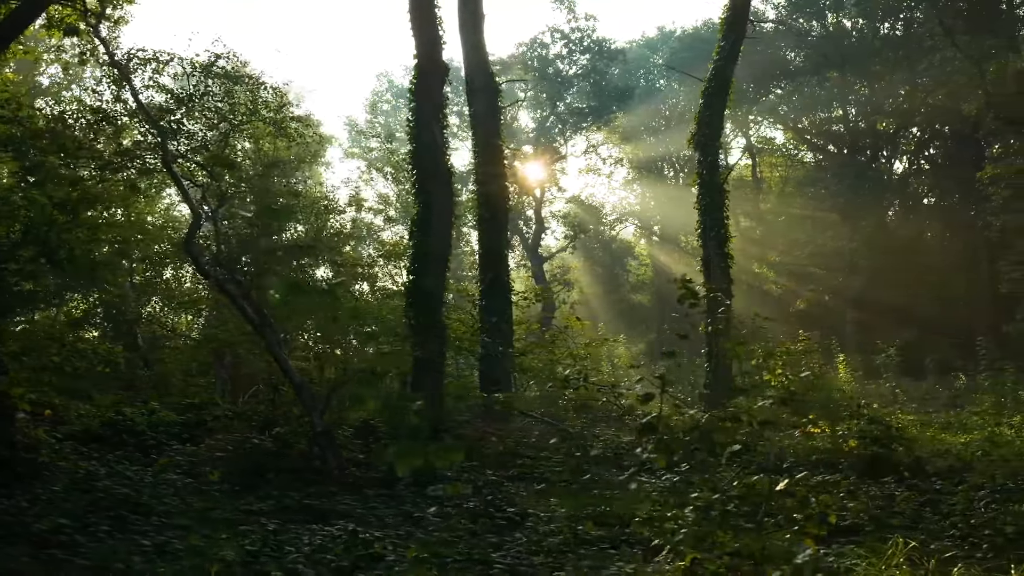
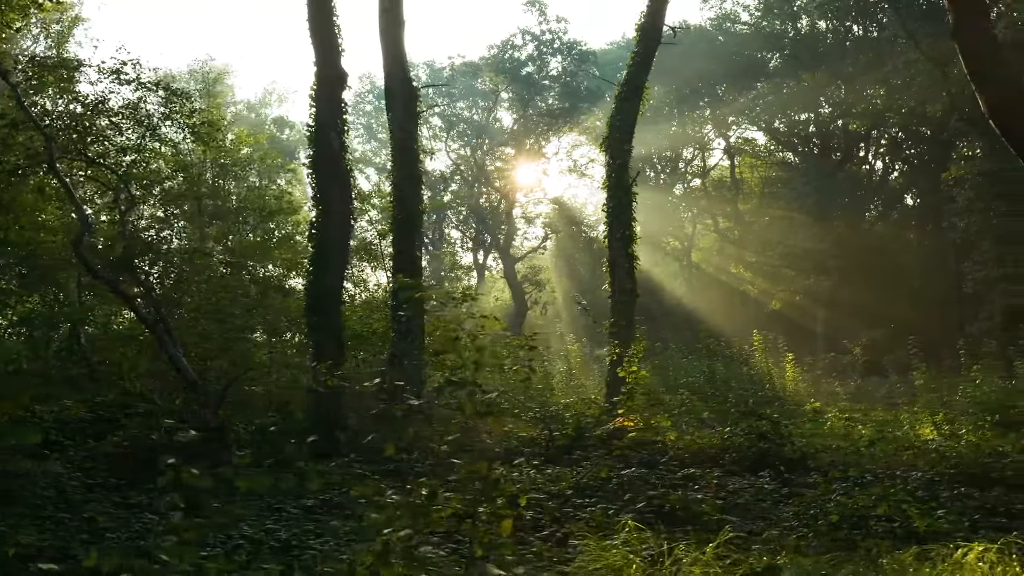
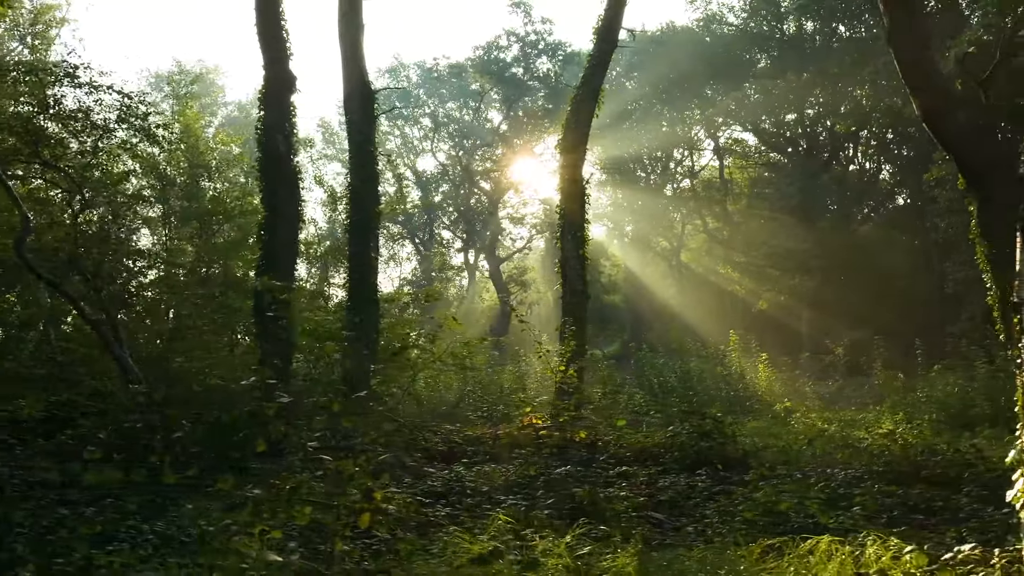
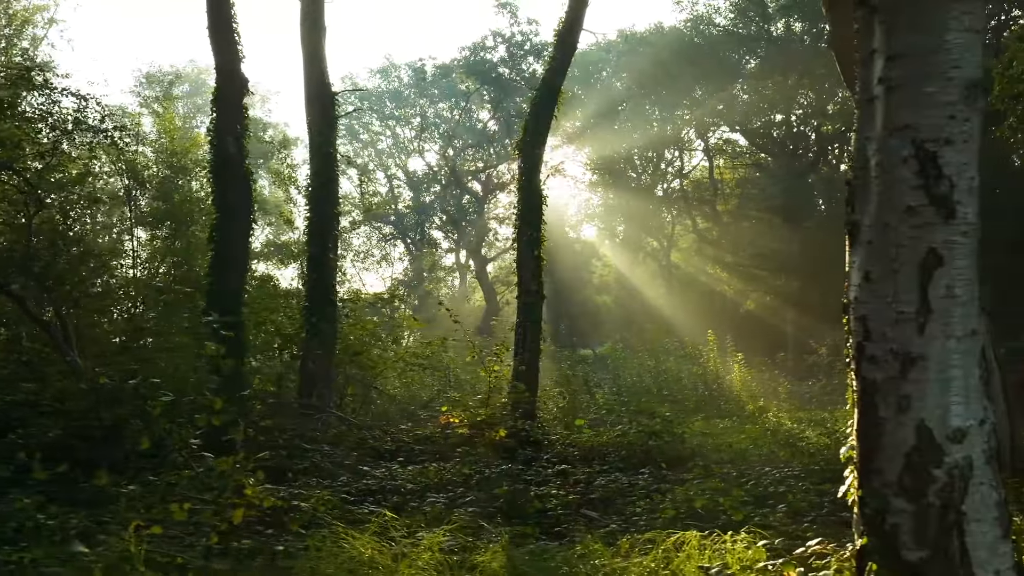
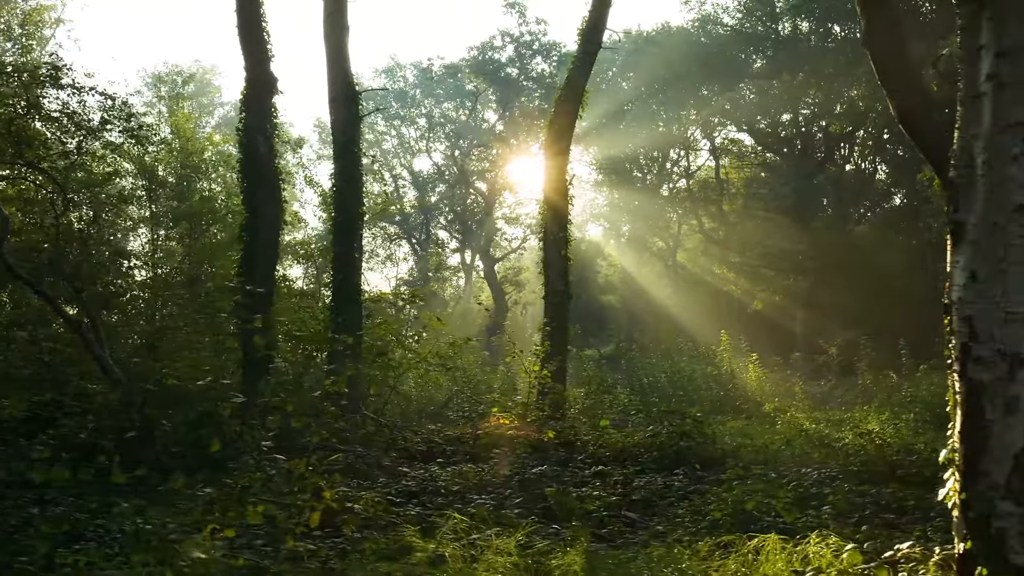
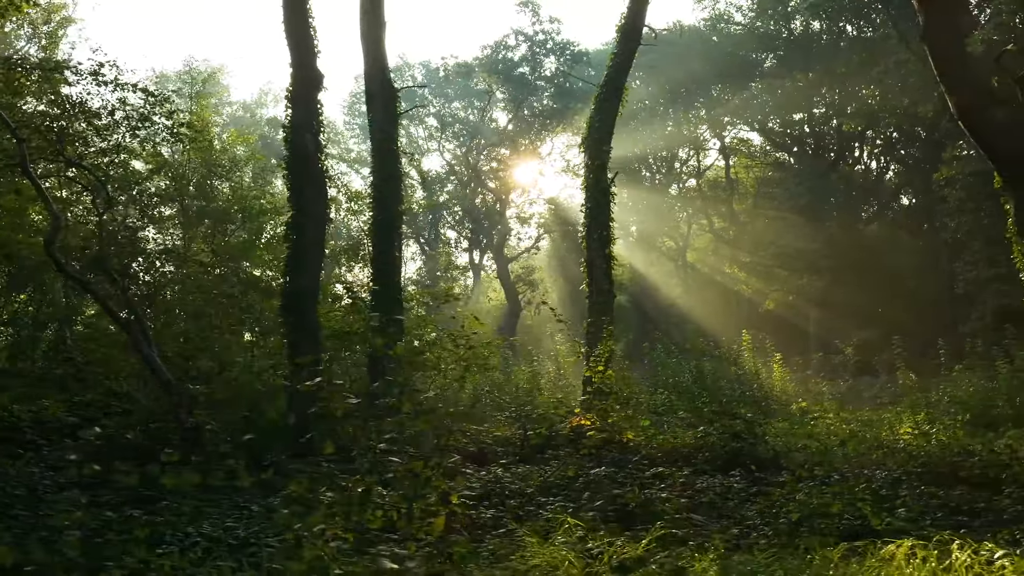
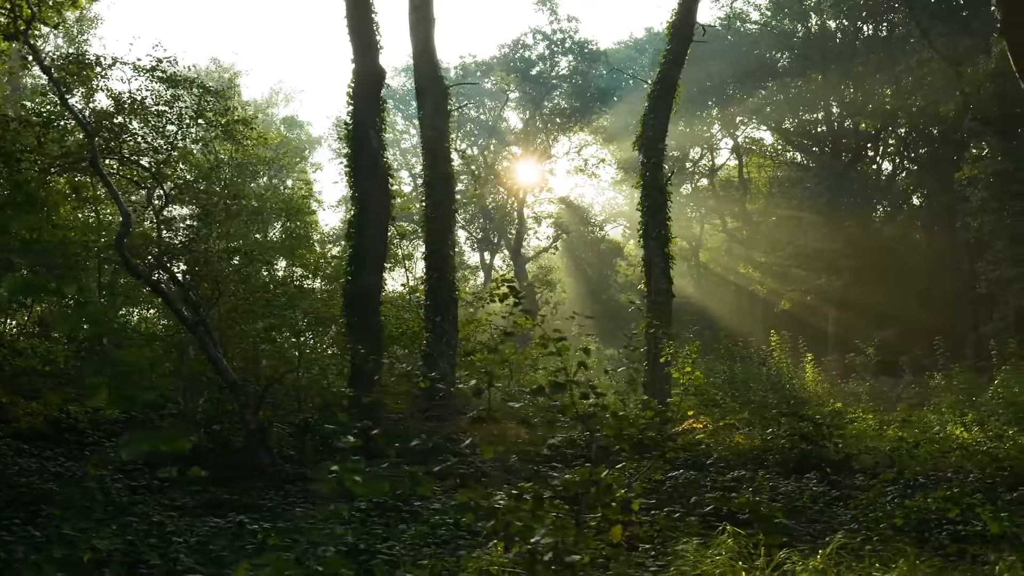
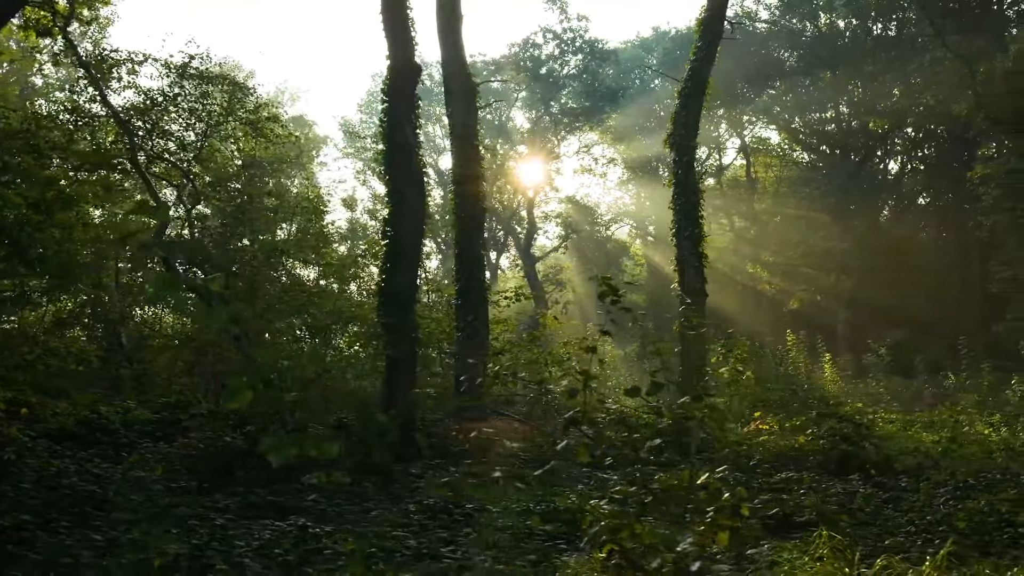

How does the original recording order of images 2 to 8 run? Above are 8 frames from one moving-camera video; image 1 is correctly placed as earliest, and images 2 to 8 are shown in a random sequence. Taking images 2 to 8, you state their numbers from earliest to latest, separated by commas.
8, 7, 2, 6, 3, 5, 4
